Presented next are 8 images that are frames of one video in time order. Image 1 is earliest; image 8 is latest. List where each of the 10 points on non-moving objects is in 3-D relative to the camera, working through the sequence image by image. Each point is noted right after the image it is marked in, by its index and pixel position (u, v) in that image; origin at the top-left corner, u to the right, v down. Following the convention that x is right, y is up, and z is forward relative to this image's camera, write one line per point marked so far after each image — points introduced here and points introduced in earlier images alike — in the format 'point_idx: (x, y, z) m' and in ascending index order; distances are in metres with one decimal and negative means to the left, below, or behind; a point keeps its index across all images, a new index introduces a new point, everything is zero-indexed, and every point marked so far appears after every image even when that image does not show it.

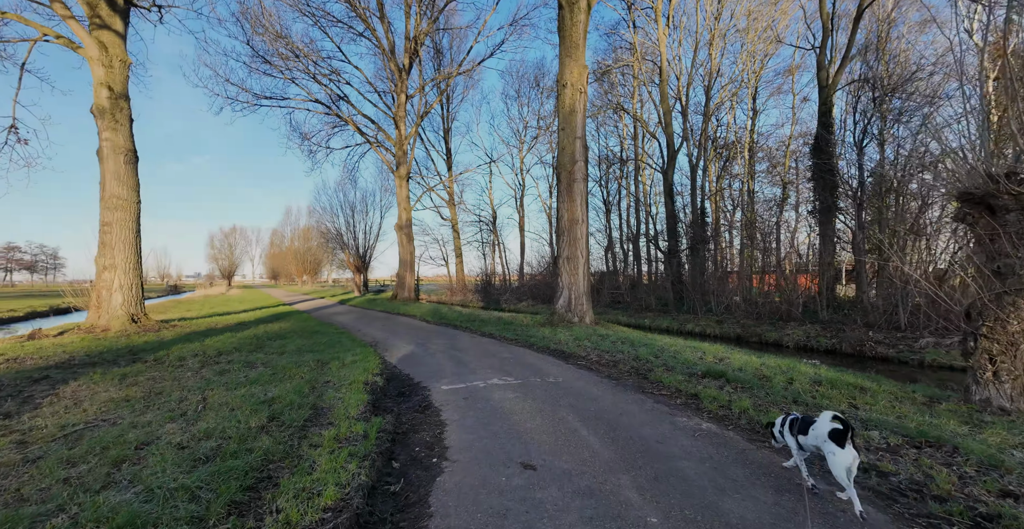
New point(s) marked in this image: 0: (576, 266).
0: (+1.9, 0.0, +12.6) m
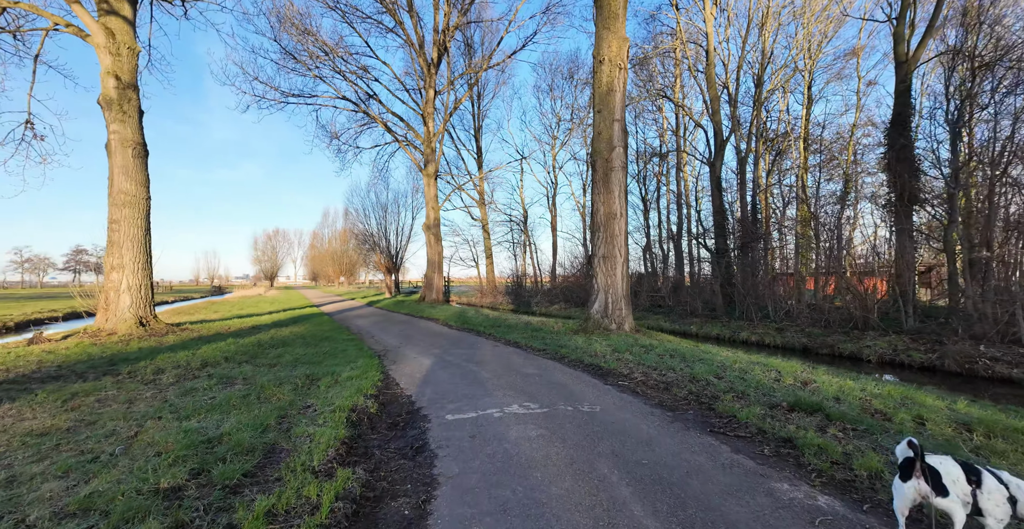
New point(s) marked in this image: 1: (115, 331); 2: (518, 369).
0: (+2.7, 0.0, +11.2) m
1: (-9.2, -1.6, +9.7) m
2: (+0.1, -1.7, +6.9) m
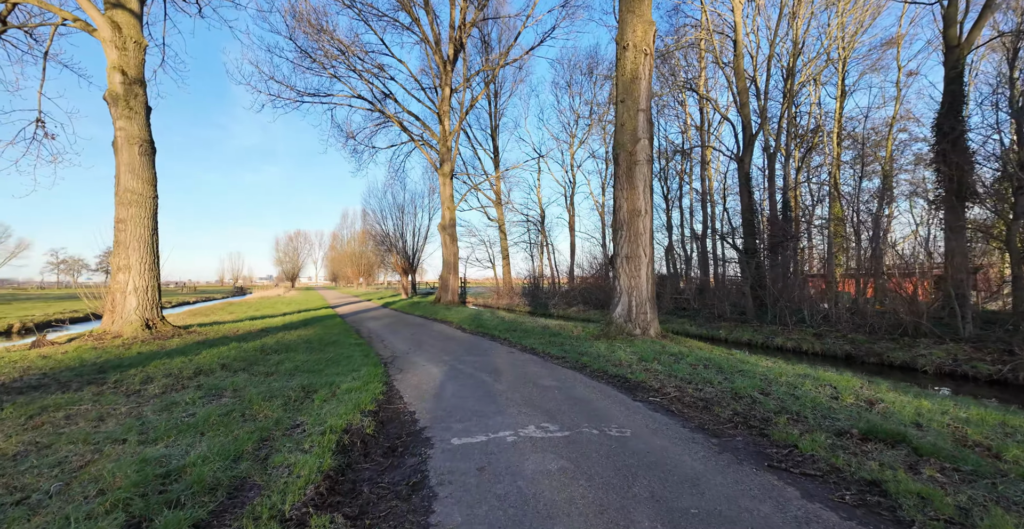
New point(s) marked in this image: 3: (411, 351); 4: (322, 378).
0: (+3.1, -0.1, +10.5) m
1: (-8.9, -1.6, +9.4) m
2: (+0.3, -1.7, +6.2) m
3: (-2.1, -1.8, +8.5) m
4: (-2.6, -1.6, +5.8) m
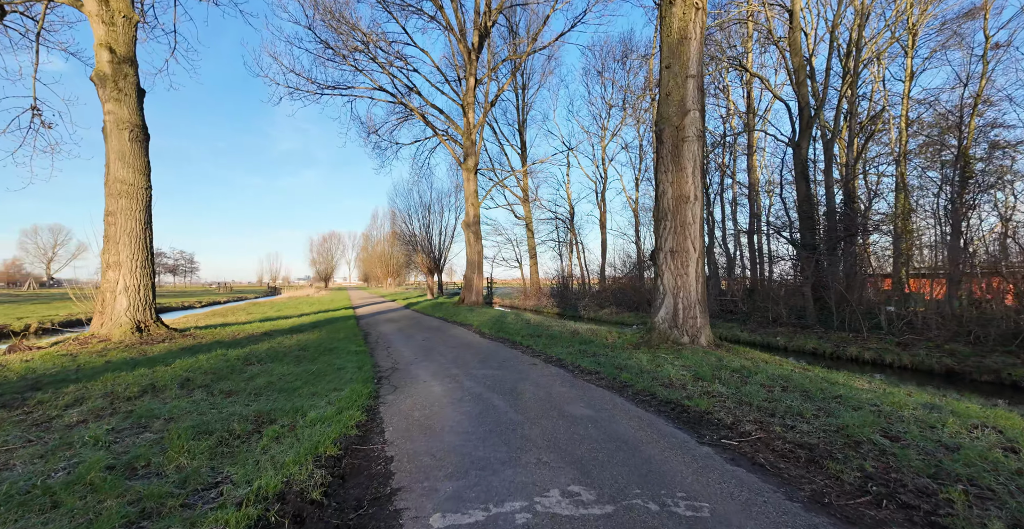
0: (+3.7, 0.0, +8.9) m
1: (-8.4, -1.5, +8.7) m
2: (+0.6, -1.6, +4.8) m
3: (-1.7, -1.7, +7.3) m
4: (-2.4, -1.5, +4.6) m
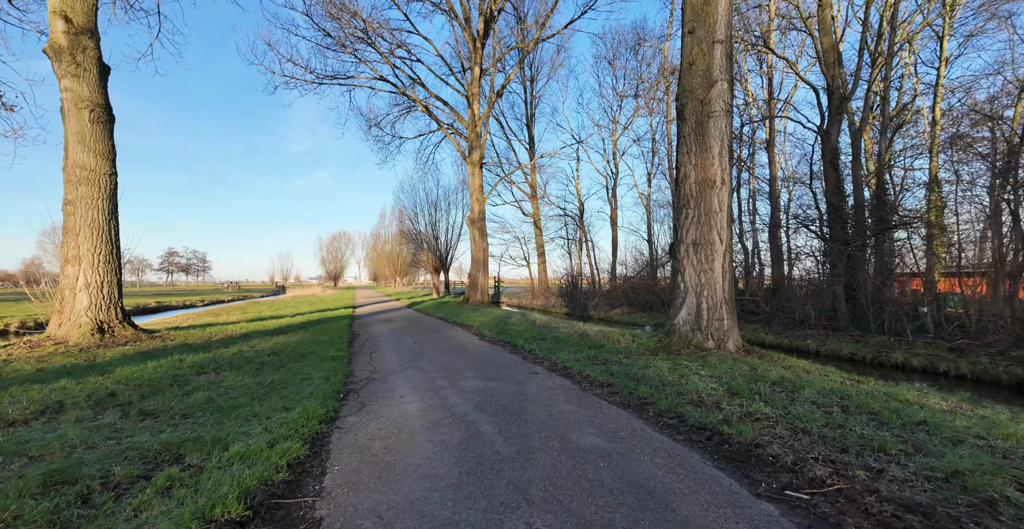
0: (+3.7, +0.1, +7.7) m
1: (-8.4, -1.4, +7.8) m
2: (+0.5, -1.5, +3.8) m
3: (-1.7, -1.6, +6.3) m
4: (-2.5, -1.4, +3.6) m
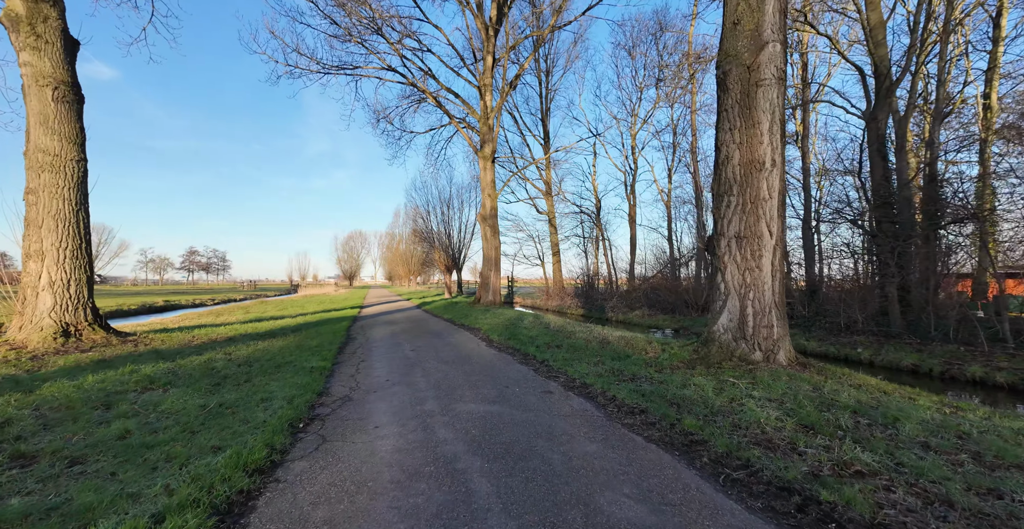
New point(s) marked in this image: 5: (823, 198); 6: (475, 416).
0: (+3.8, +0.2, +6.5) m
1: (-8.2, -1.3, +7.0) m
2: (+0.5, -1.5, +2.7) m
3: (-1.6, -1.5, +5.3) m
4: (-2.5, -1.3, +2.6) m
5: (+13.3, +2.8, +17.7) m
6: (-0.4, -1.5, +4.2) m
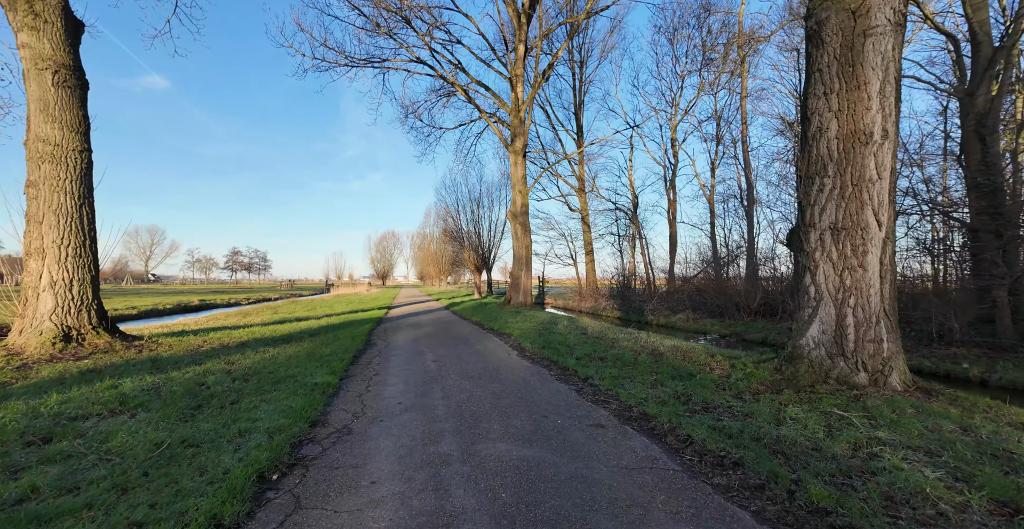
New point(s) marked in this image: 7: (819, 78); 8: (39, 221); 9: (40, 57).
0: (+4.3, +0.2, +5.1) m
1: (-7.7, -1.3, +6.5) m
2: (+0.7, -1.5, +1.5) m
3: (-1.2, -1.5, +4.3) m
4: (-2.3, -1.3, +1.7) m
5: (+14.6, +2.9, +15.6) m
6: (0.0, -1.5, +3.2) m
7: (+3.9, +2.4, +5.3) m
8: (-7.8, +0.7, +6.8) m
9: (-7.5, +3.3, +6.7) m
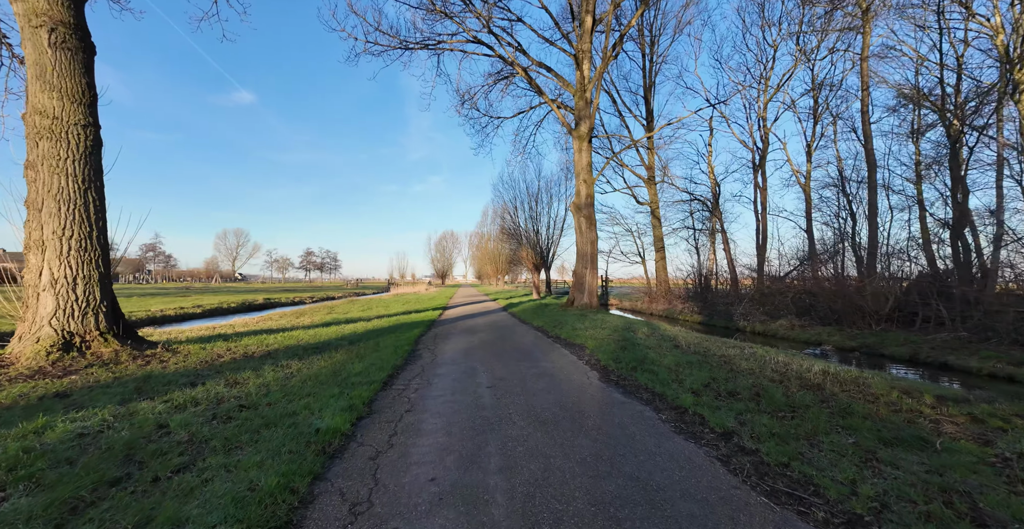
0: (+5.1, +0.3, +2.5) m
1: (-6.6, -1.2, +5.5) m
2: (+1.0, -1.4, -0.5) m
3: (-0.5, -1.4, +2.5) m
4: (-1.9, -1.2, 0.0) m
5: (+16.6, +3.0, +11.5) m
6: (+0.5, -1.4, +1.2) m
7: (+4.7, +2.5, +2.7) m
8: (-6.7, +0.8, +5.9) m
9: (-6.5, +3.3, +5.7) m
